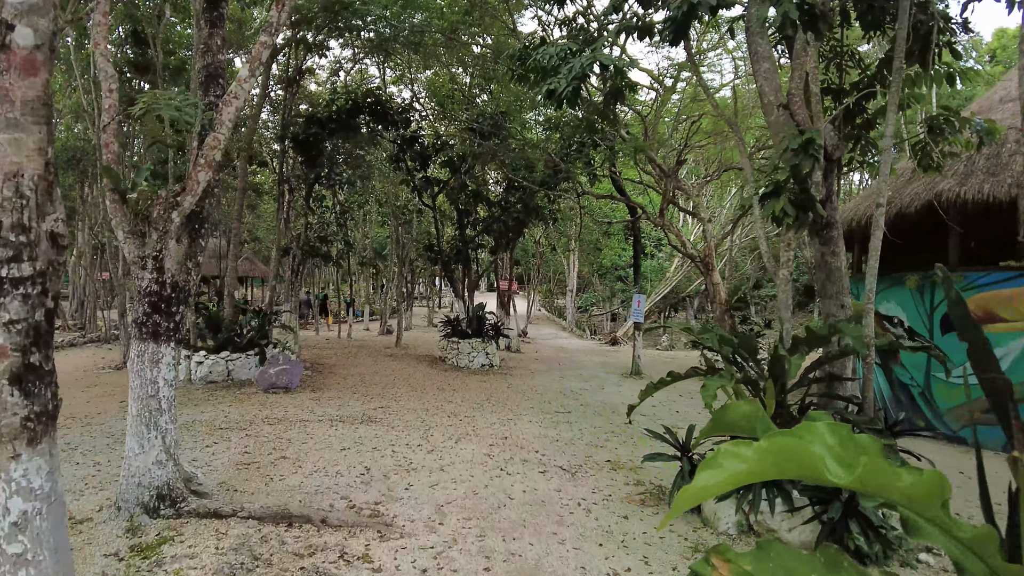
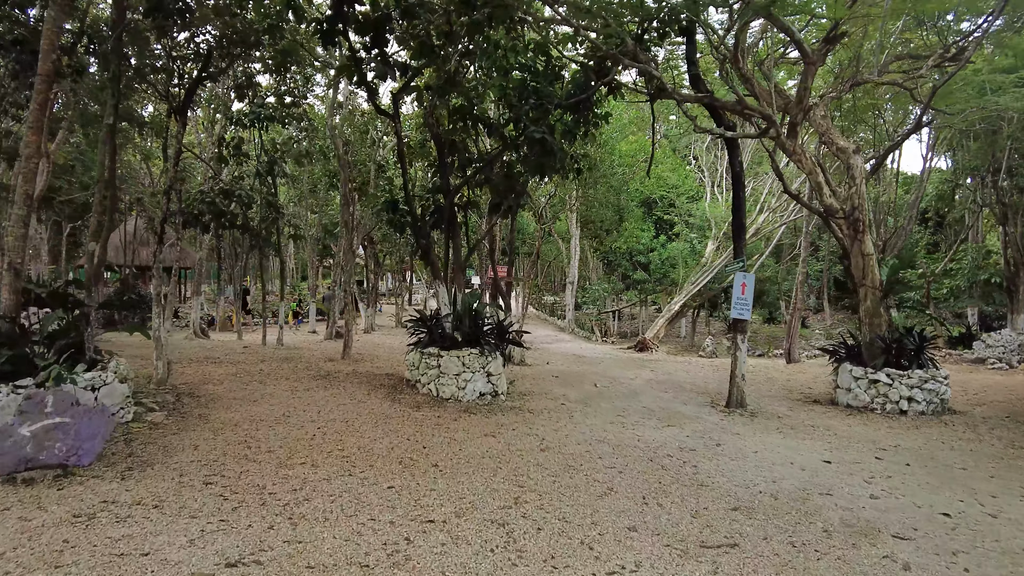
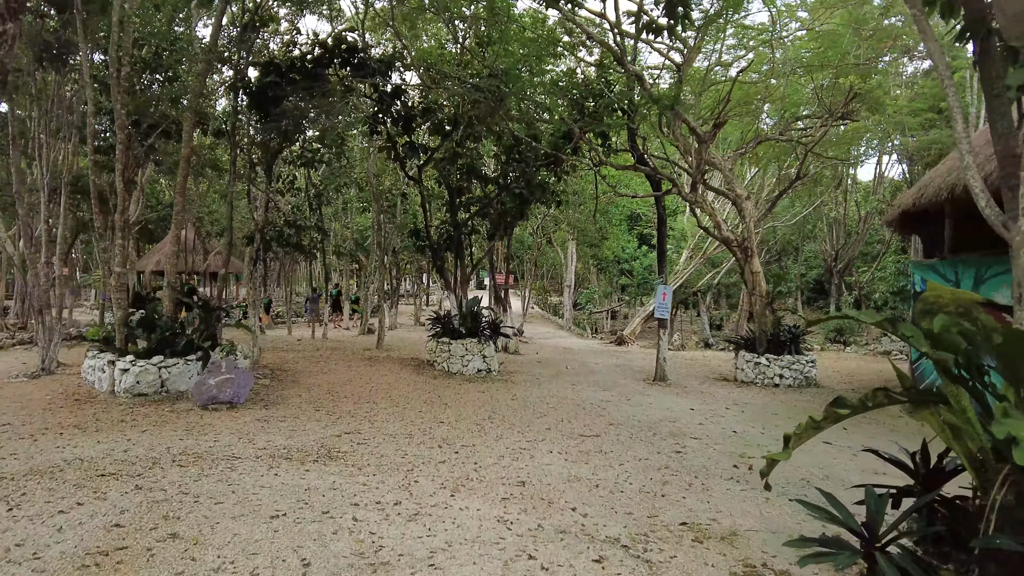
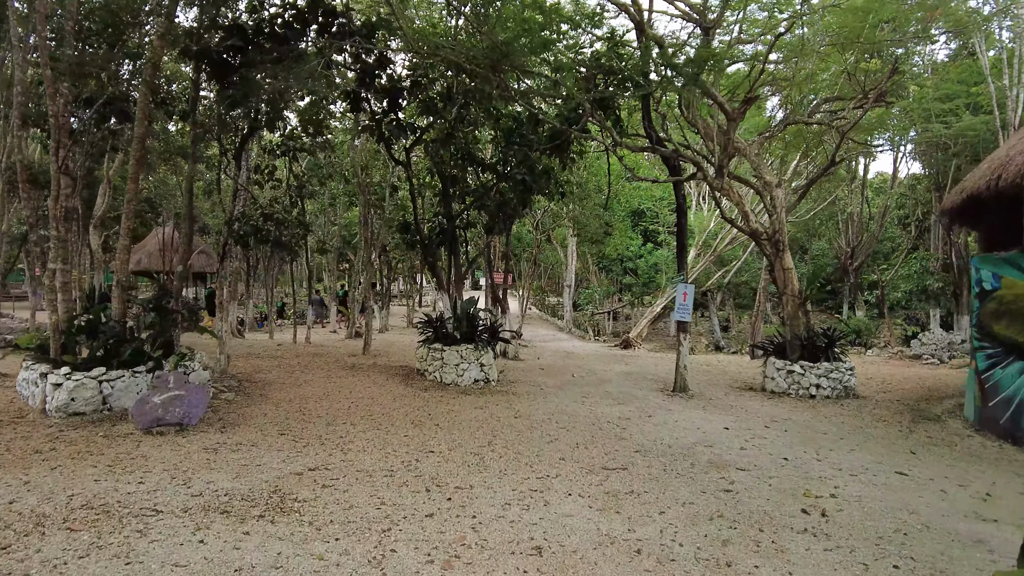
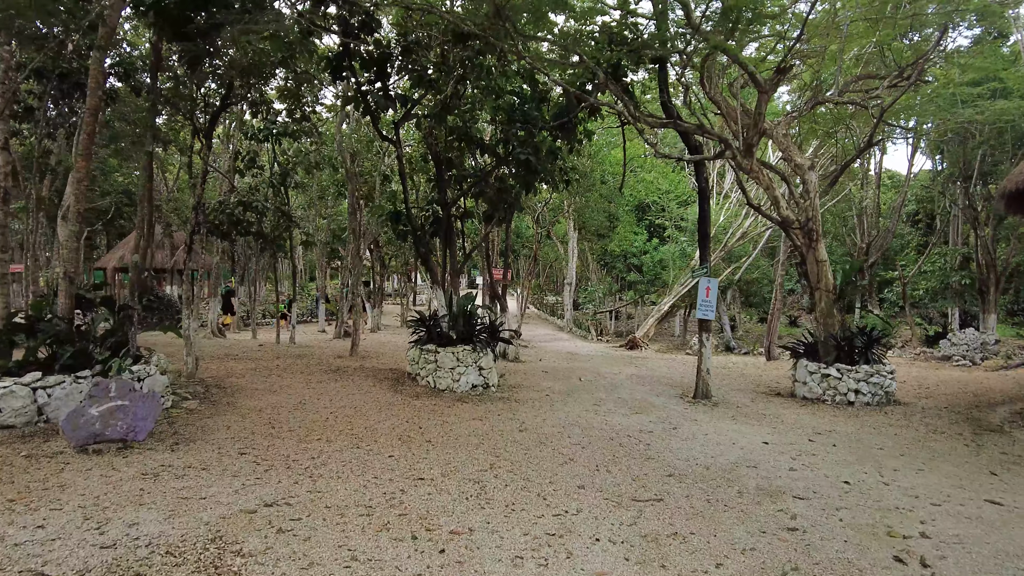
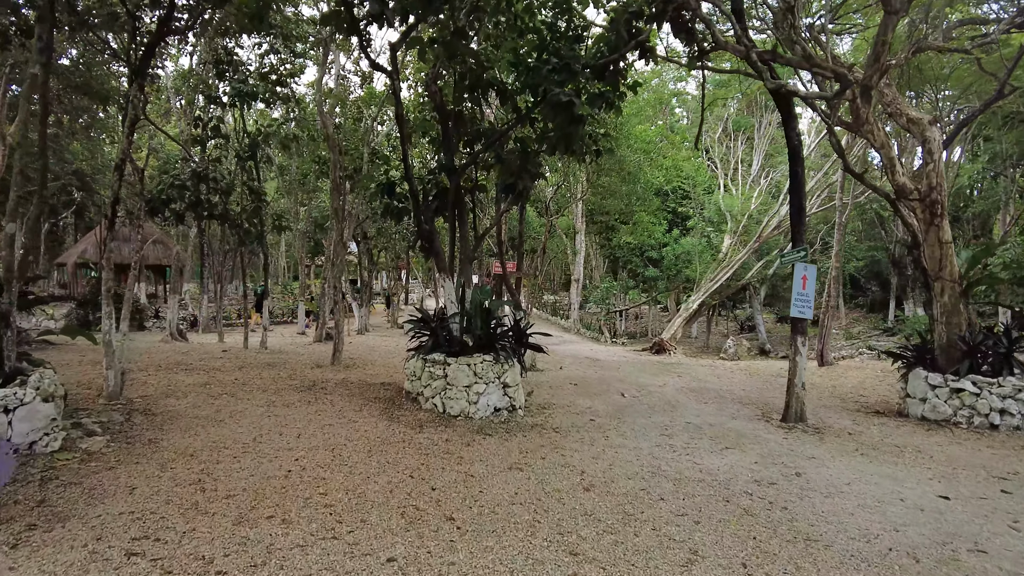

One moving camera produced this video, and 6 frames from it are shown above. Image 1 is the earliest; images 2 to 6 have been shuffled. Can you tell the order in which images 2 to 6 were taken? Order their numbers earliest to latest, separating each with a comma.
3, 4, 5, 2, 6
